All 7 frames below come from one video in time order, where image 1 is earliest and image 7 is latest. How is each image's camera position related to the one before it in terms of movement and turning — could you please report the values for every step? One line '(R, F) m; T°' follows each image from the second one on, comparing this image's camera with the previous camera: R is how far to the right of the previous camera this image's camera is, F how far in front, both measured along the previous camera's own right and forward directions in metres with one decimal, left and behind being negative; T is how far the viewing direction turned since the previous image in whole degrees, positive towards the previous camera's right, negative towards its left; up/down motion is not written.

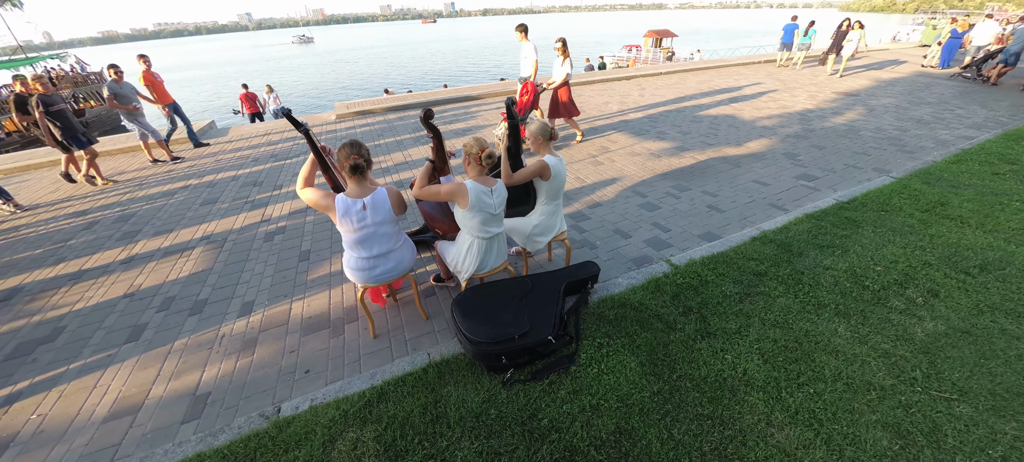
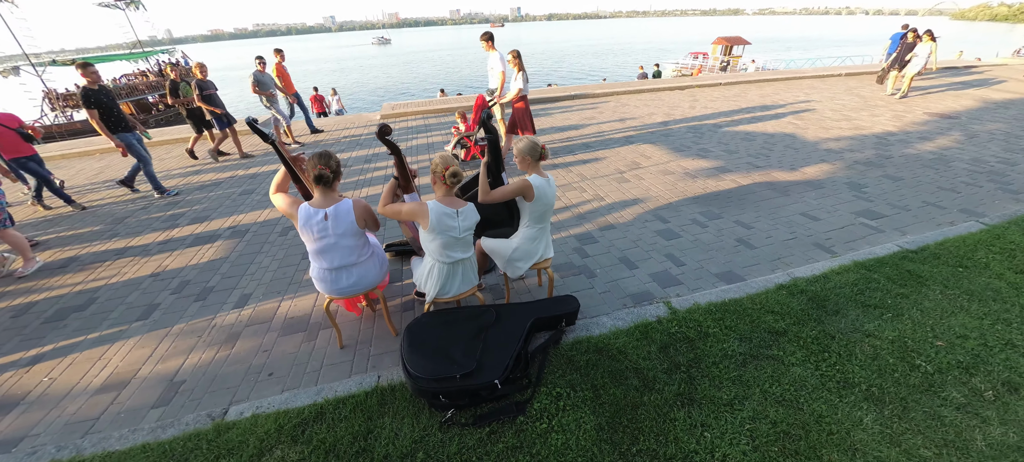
(+0.6, +0.3) m; -8°
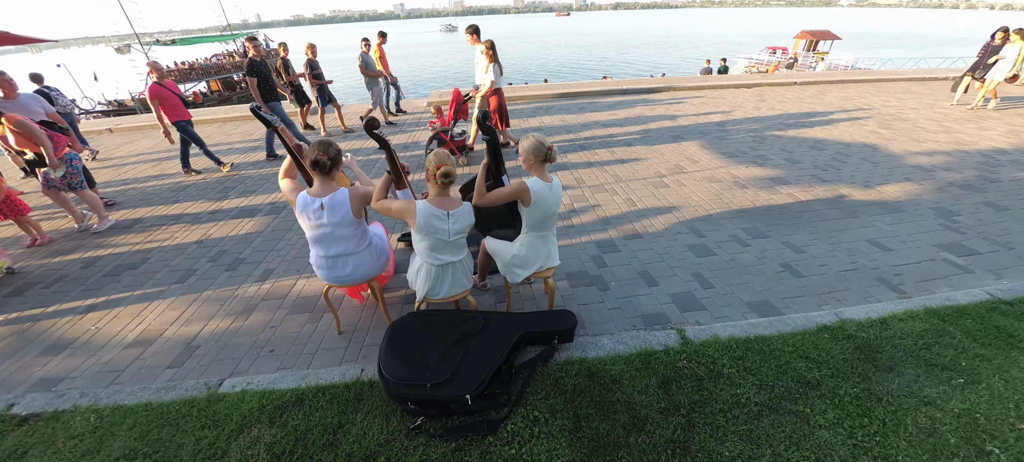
(+0.3, +0.2) m; -7°
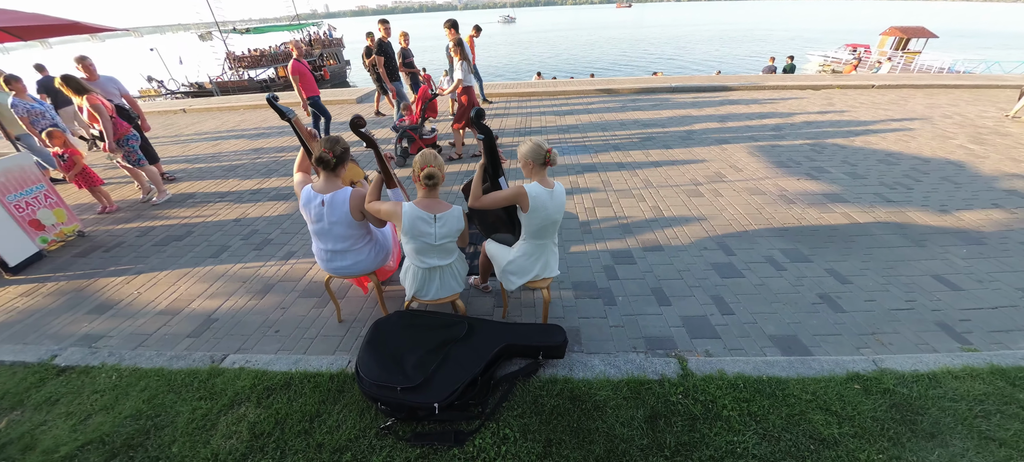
(+0.3, +0.1) m; -7°
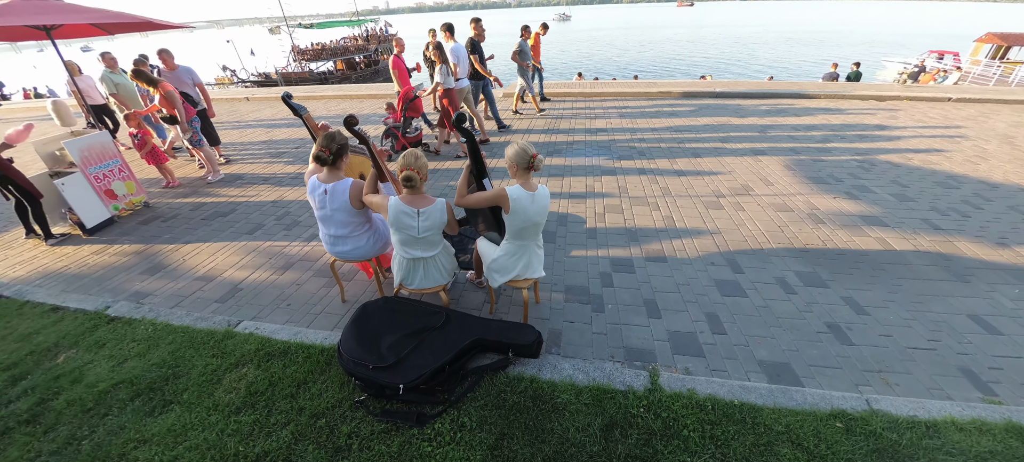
(+0.4, 0.0) m; -6°
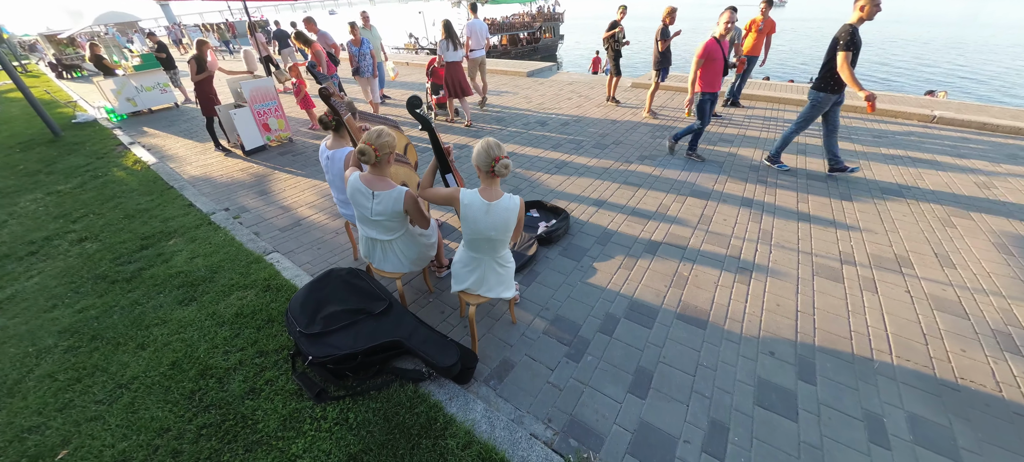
(+1.0, +0.6) m; -20°
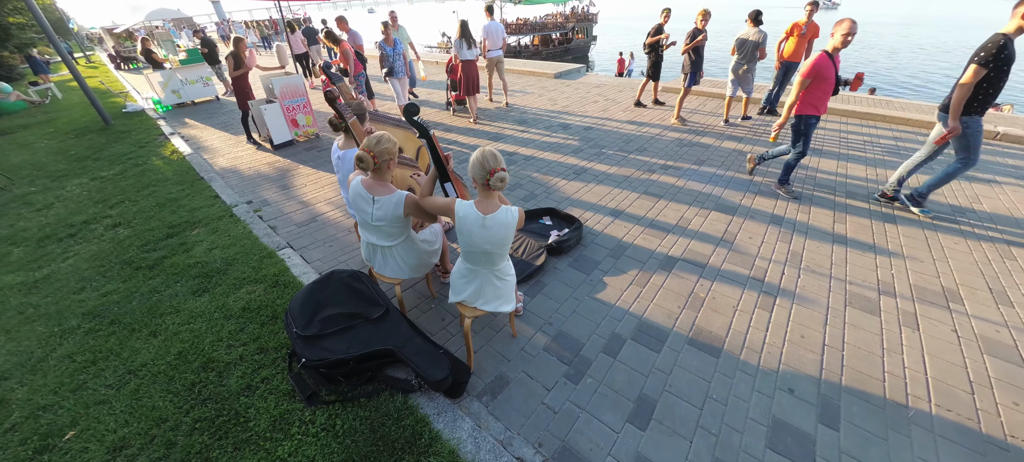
(+0.1, +0.1) m; -4°
